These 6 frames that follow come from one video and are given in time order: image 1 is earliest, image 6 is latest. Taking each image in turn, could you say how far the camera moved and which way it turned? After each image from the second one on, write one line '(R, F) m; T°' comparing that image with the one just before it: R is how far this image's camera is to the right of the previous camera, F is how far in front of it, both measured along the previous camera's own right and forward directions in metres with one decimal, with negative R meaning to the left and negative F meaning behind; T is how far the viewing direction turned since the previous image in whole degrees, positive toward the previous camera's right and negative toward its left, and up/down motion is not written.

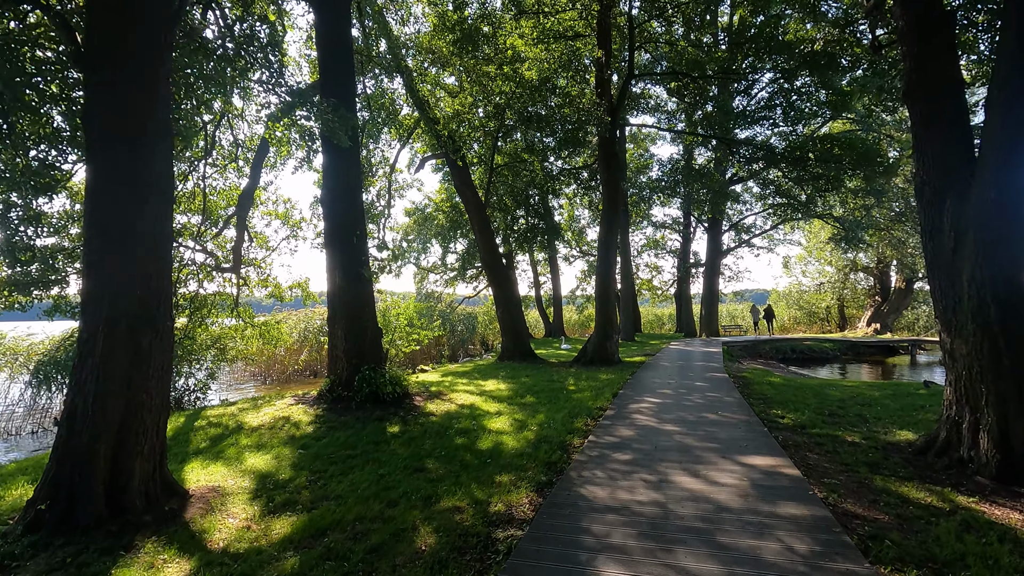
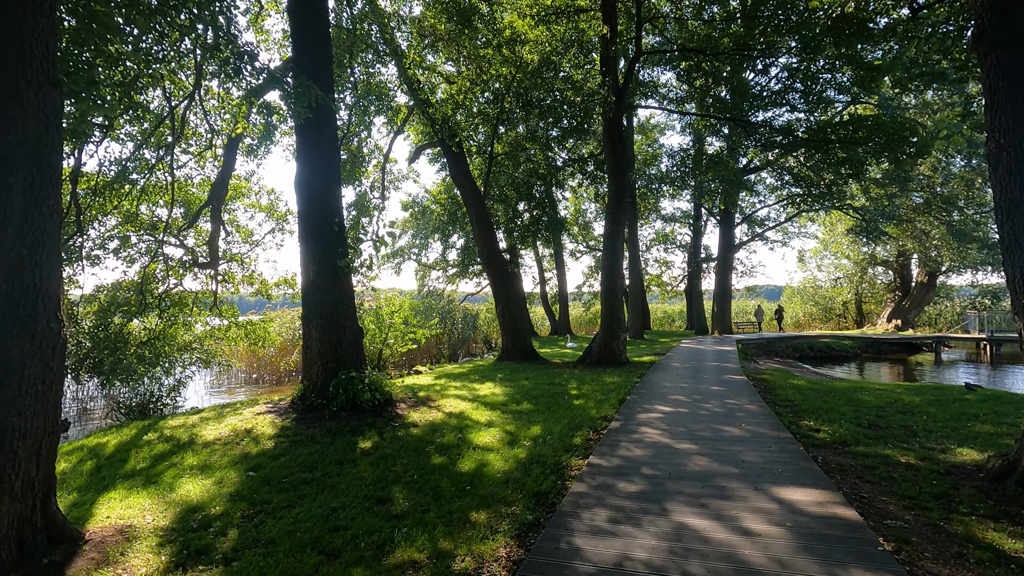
(+0.2, +0.8) m; -1°
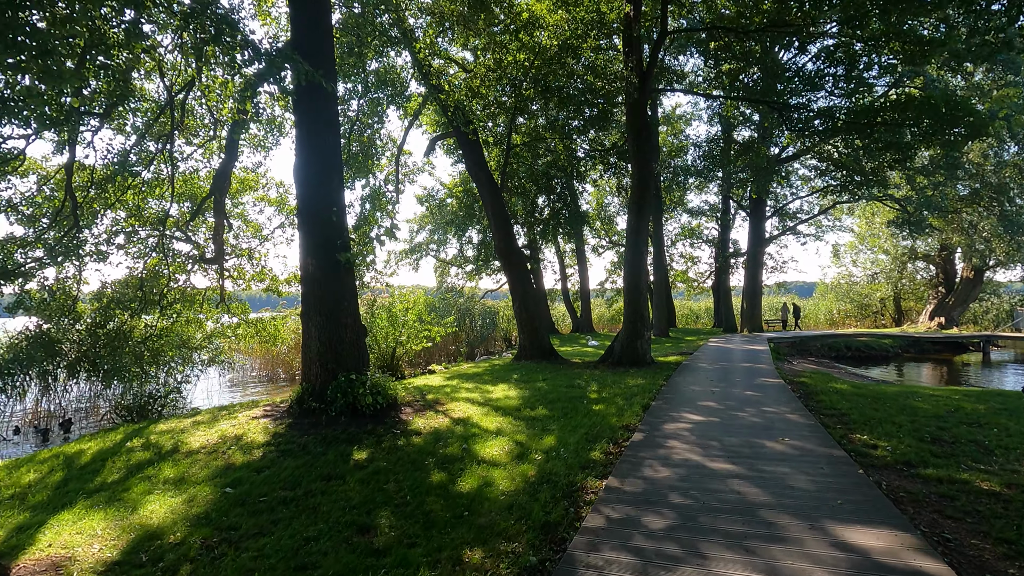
(+0.1, +0.5) m; -2°
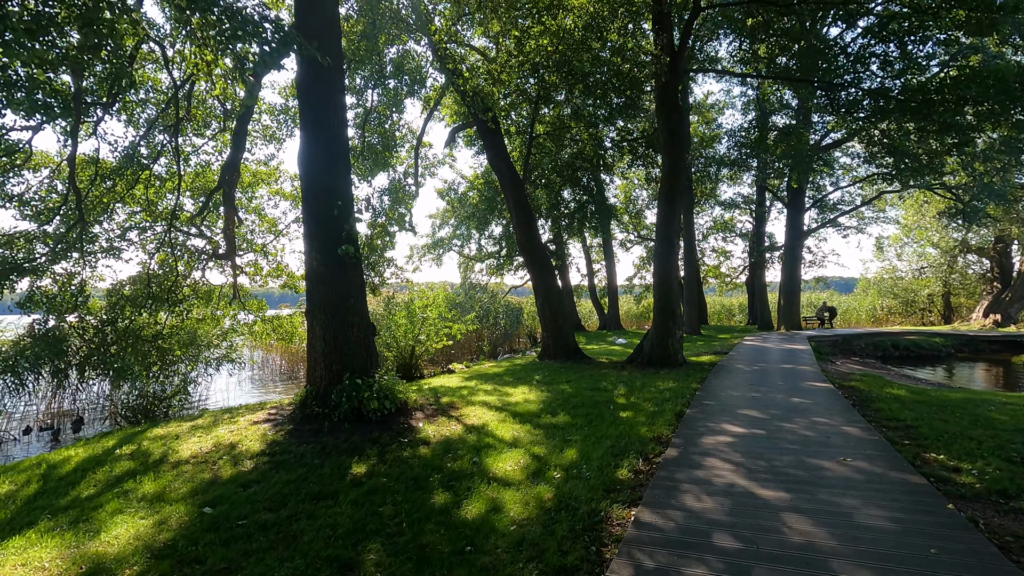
(+0.1, +0.5) m; -3°
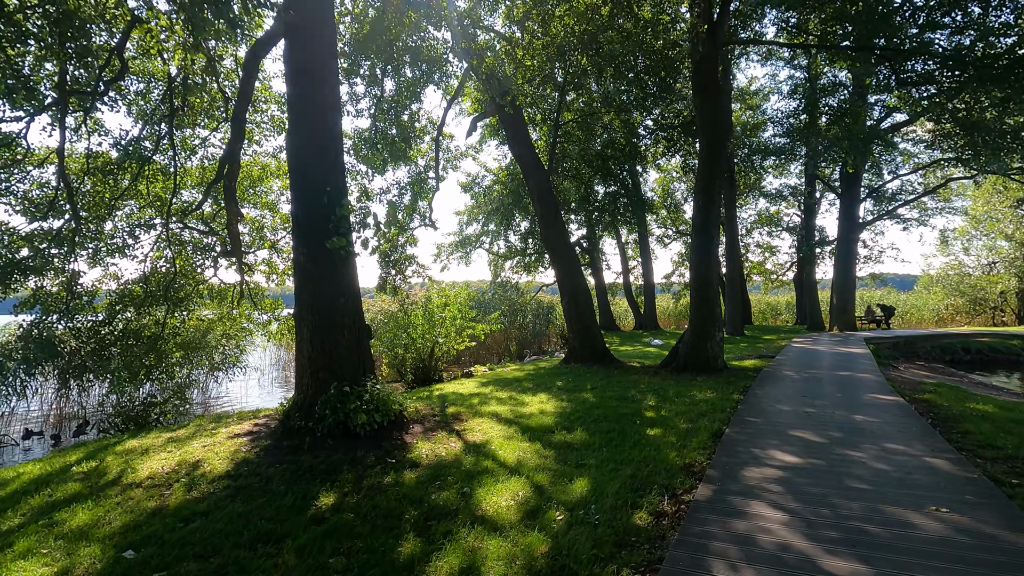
(+0.3, +0.7) m; -4°
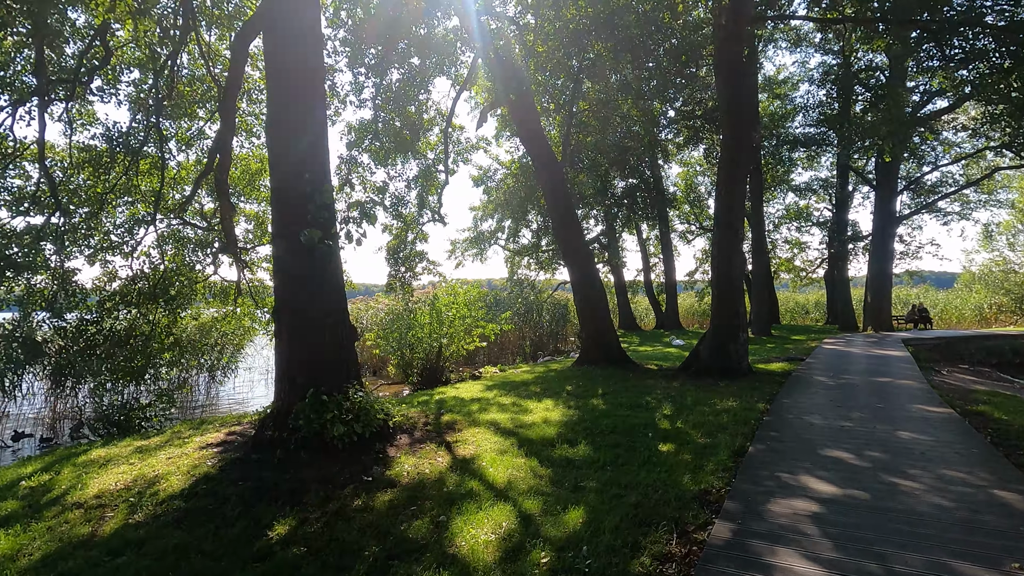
(+0.2, +0.5) m; -2°
